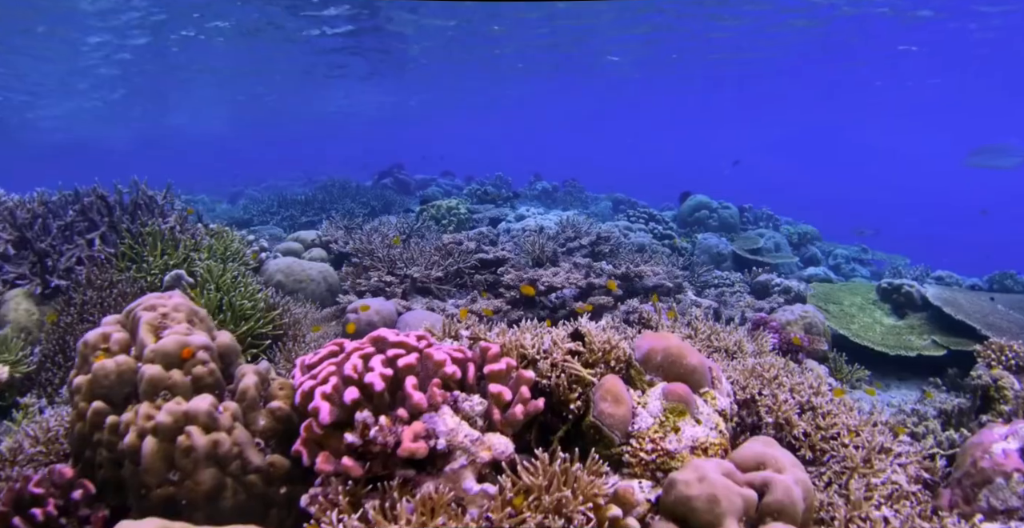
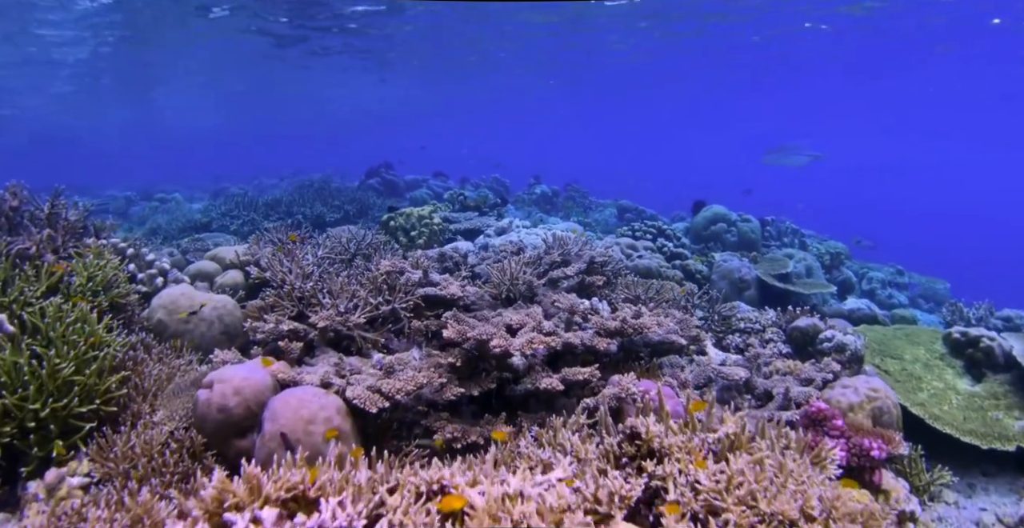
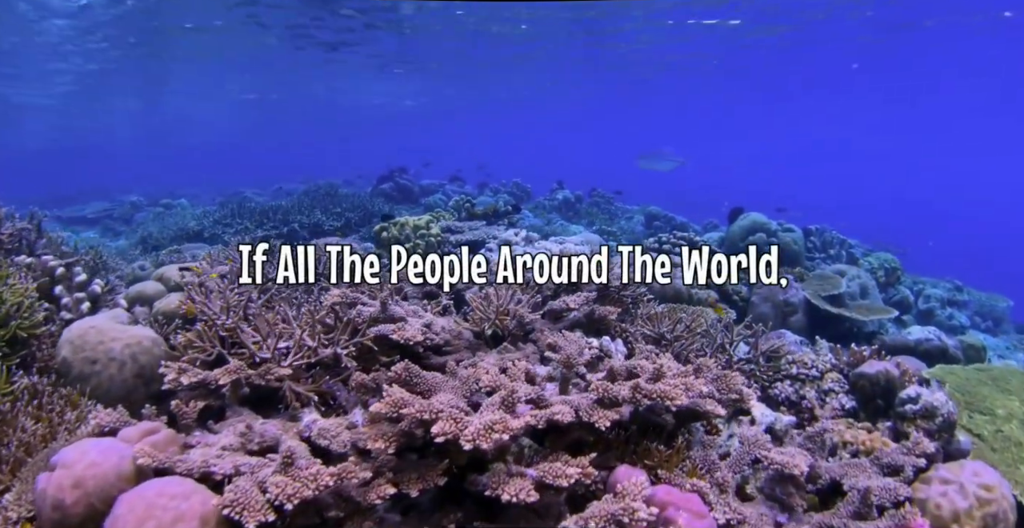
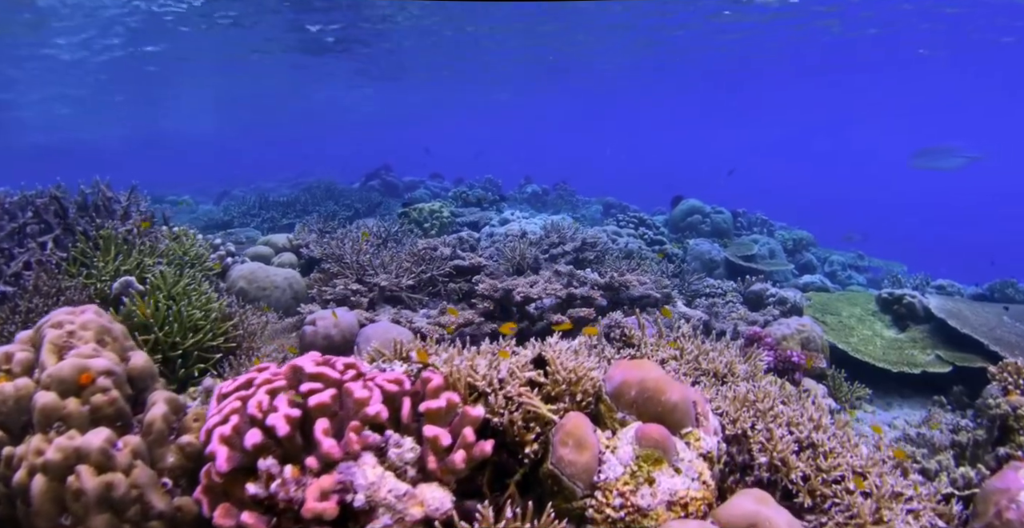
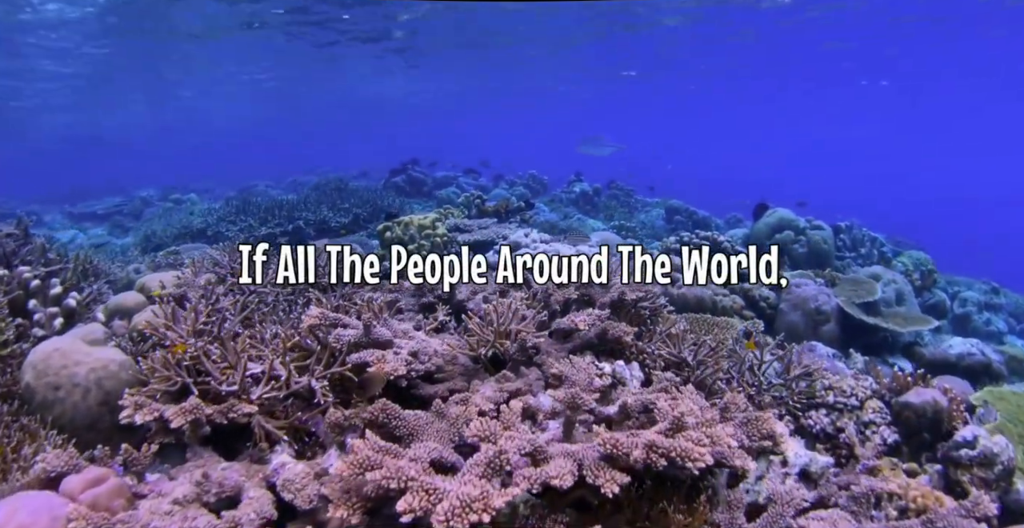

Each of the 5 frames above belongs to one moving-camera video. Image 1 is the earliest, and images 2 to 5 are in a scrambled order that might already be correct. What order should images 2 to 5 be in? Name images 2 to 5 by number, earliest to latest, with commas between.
4, 2, 3, 5
